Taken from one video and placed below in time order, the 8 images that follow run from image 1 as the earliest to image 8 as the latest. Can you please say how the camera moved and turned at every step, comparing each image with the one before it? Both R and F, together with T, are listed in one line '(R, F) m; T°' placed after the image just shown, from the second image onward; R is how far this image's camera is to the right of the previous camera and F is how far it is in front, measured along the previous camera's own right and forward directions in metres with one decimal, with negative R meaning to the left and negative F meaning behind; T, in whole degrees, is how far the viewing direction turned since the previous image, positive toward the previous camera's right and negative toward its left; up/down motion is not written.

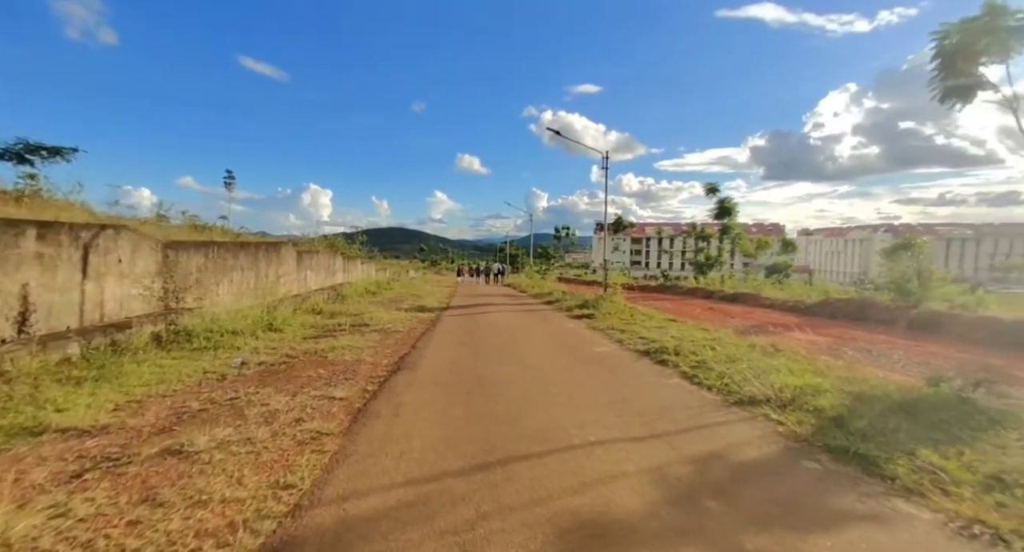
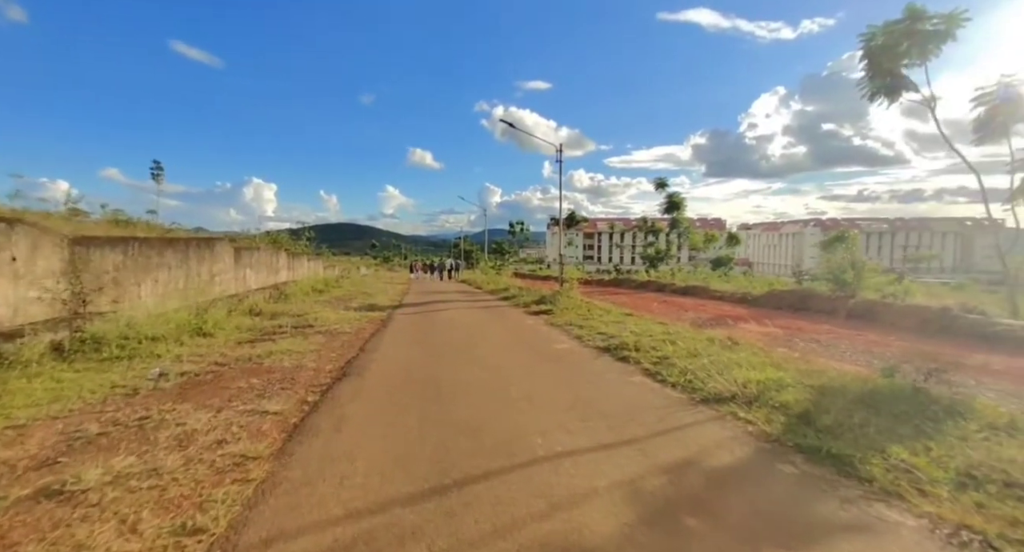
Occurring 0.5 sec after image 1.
(0.0, +0.5) m; +6°
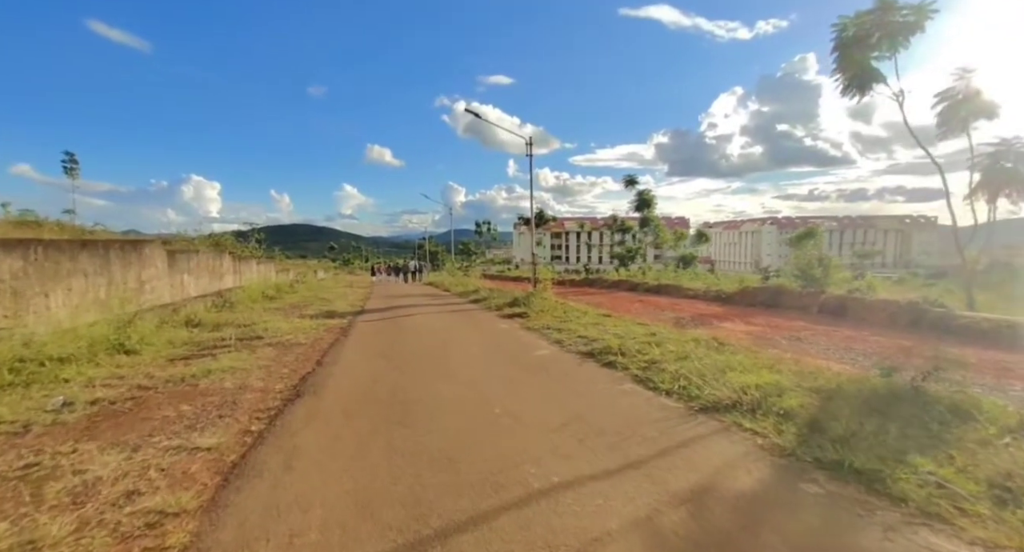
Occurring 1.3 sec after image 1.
(-0.1, +0.6) m; +4°
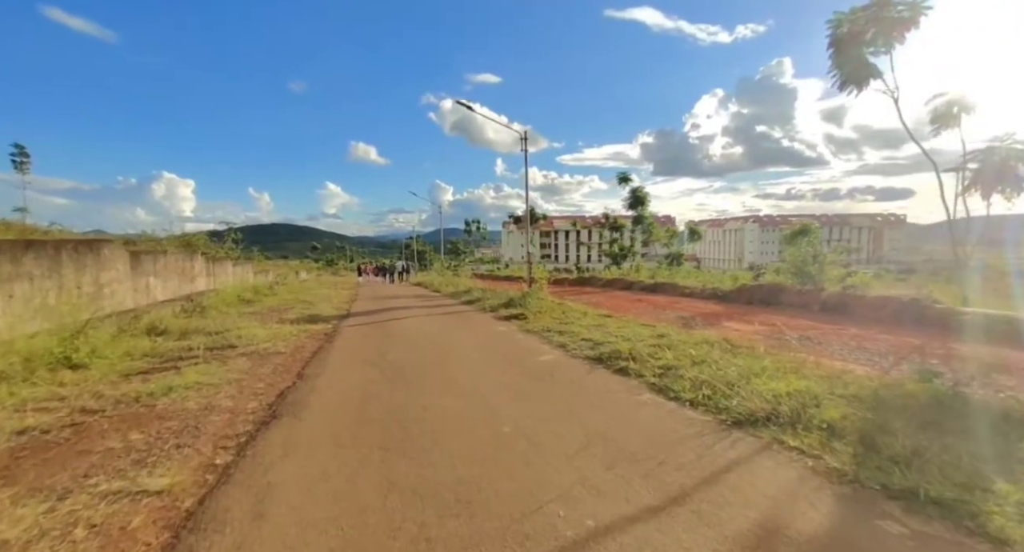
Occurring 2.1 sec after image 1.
(-0.2, +0.6) m; +2°
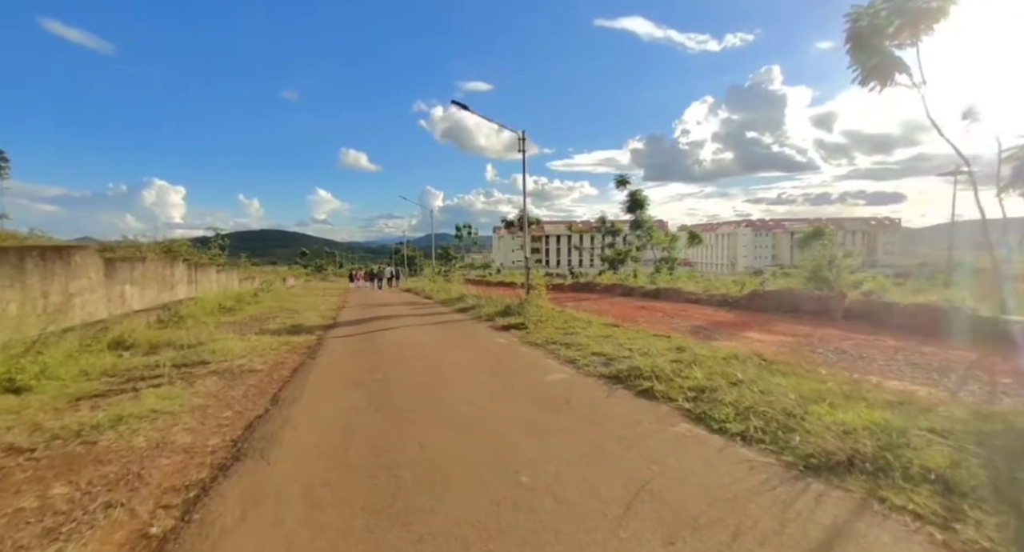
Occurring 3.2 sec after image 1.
(-0.2, +0.8) m; +1°
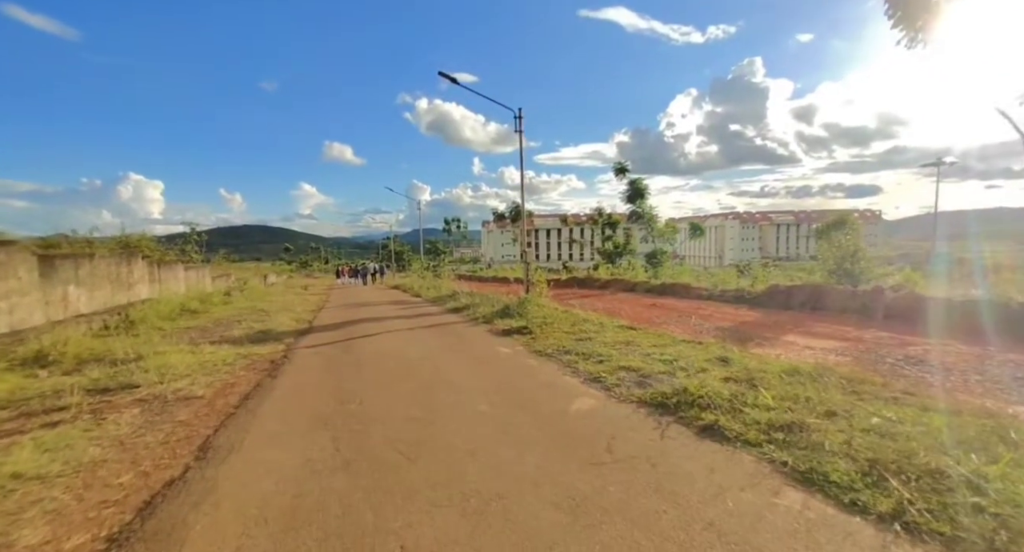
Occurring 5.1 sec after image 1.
(-0.3, +1.5) m; +2°
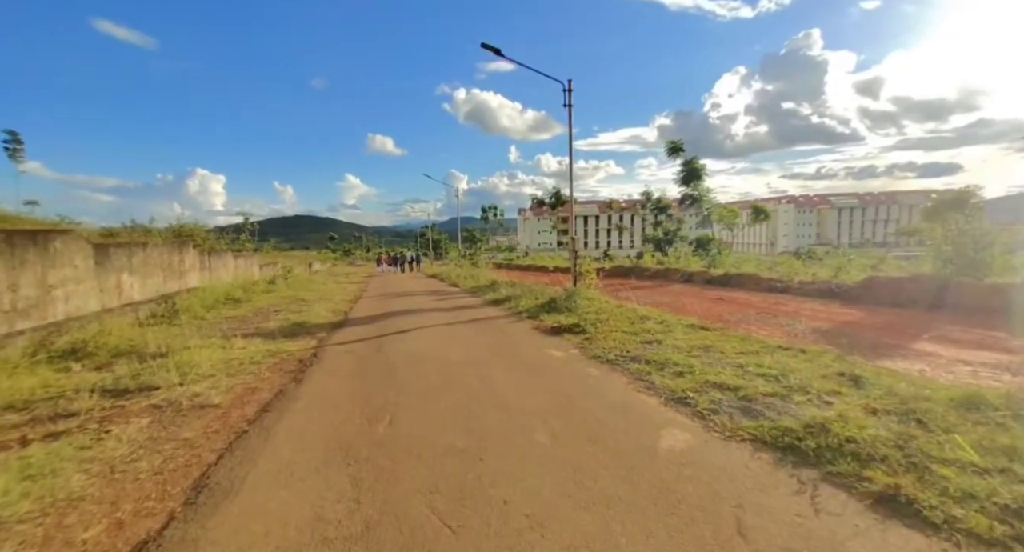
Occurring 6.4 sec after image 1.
(-0.3, +1.1) m; -5°
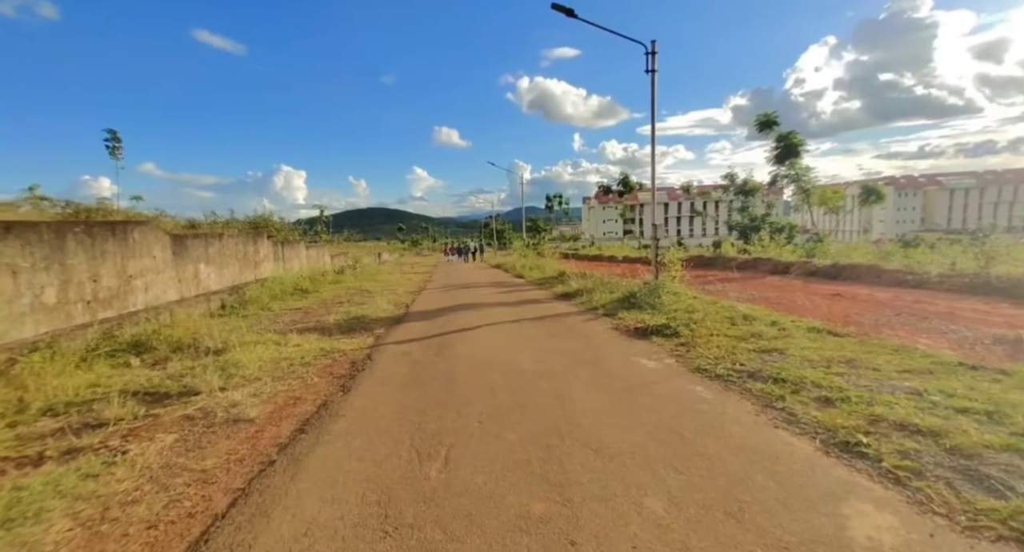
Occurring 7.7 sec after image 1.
(-0.3, +1.1) m; -8°
